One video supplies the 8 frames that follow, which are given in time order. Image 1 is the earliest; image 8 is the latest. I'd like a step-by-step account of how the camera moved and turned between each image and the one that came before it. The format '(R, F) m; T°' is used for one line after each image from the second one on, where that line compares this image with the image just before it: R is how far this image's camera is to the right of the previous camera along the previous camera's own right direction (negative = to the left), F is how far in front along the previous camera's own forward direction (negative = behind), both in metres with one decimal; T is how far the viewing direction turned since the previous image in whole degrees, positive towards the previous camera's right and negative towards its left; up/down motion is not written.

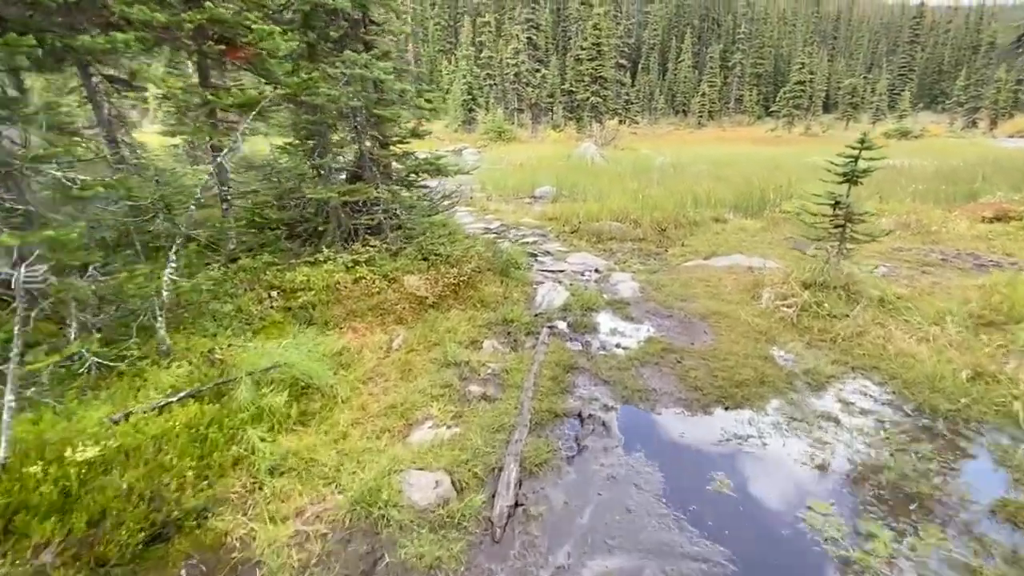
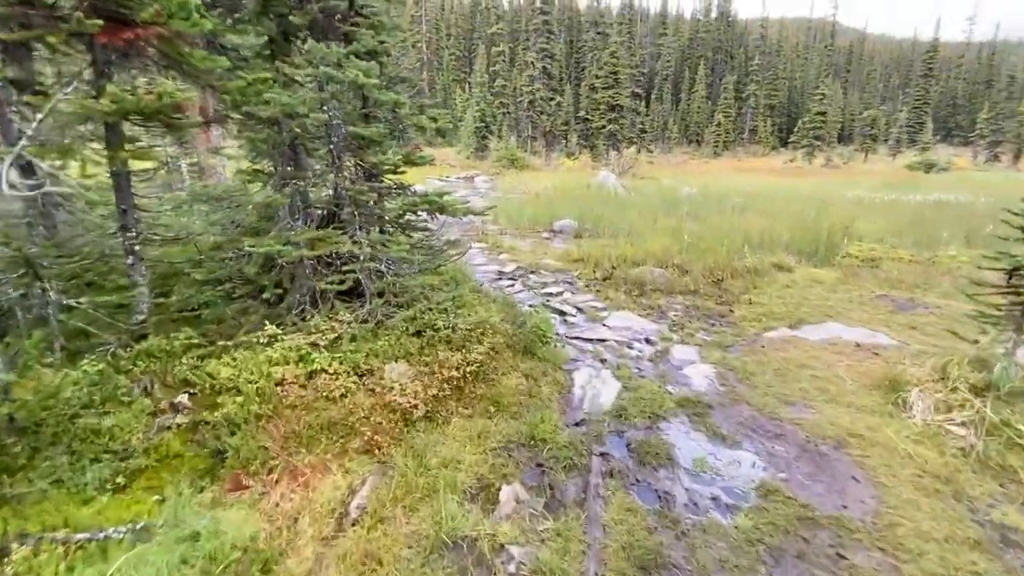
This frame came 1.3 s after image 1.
(-0.2, +1.8) m; -1°
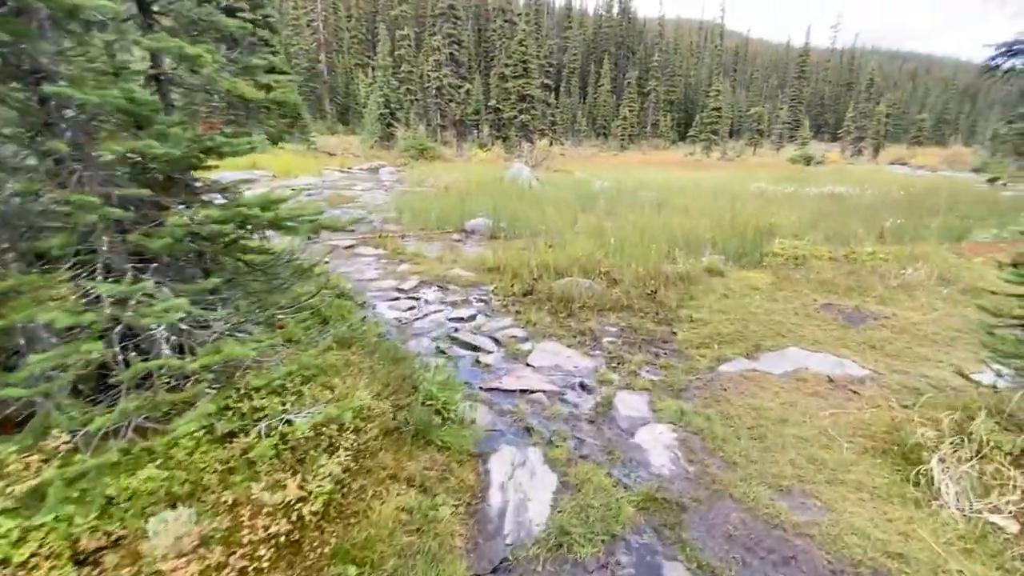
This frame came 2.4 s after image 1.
(+0.3, +1.5) m; +10°
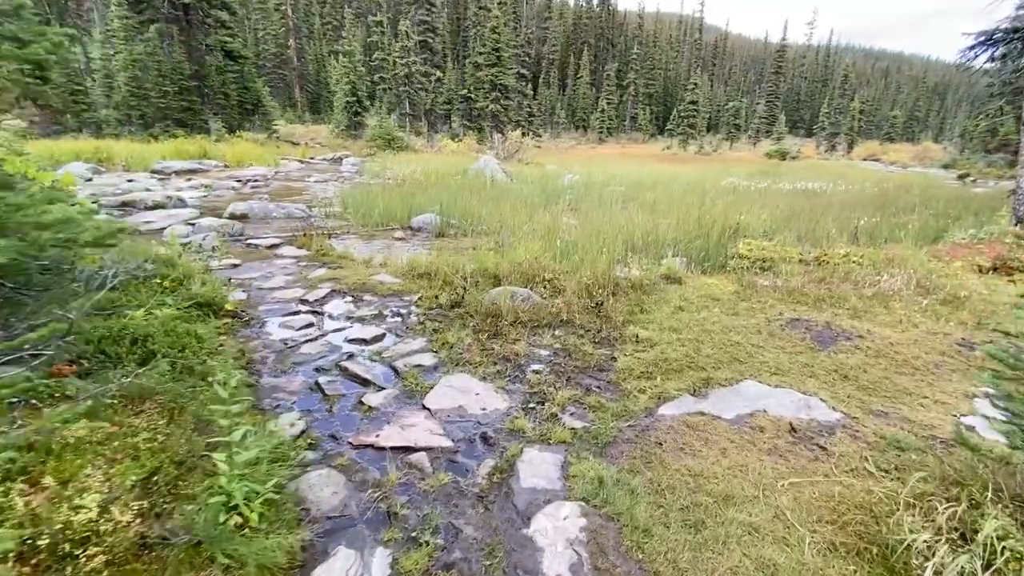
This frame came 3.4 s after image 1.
(+0.7, +1.0) m; +2°
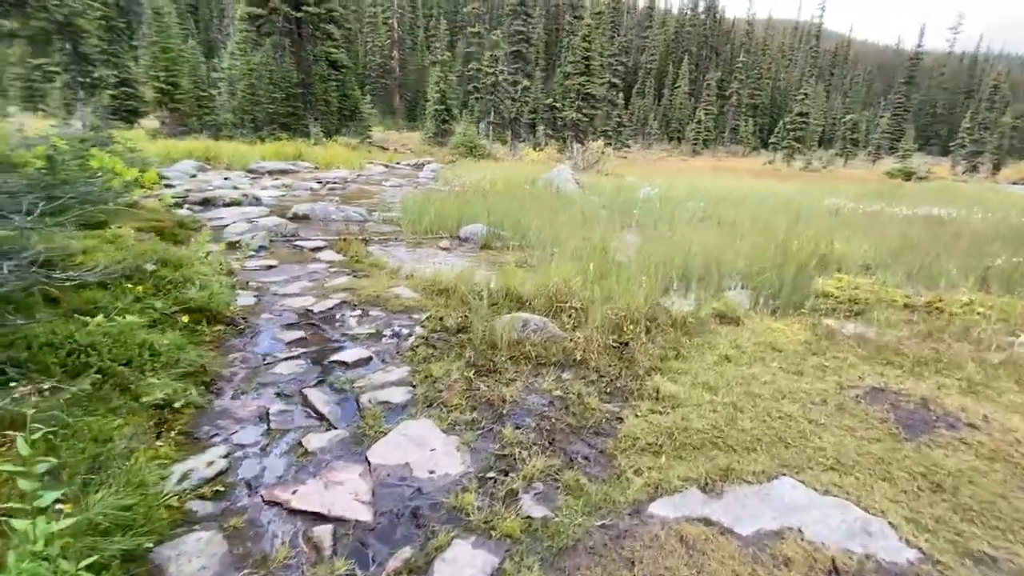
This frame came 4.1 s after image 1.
(+0.7, +0.8) m; -10°
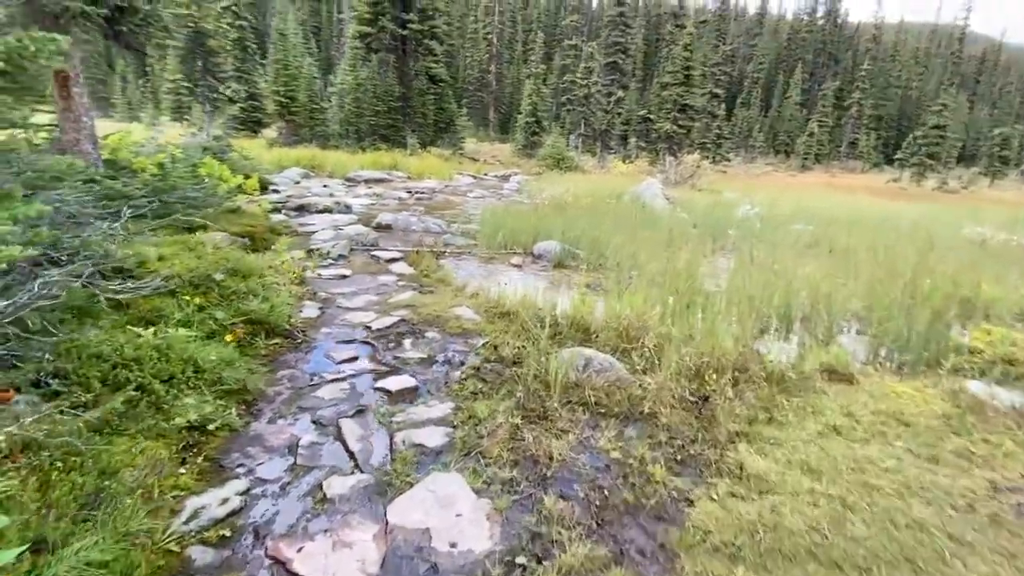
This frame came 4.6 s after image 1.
(+0.2, +0.5) m; -10°
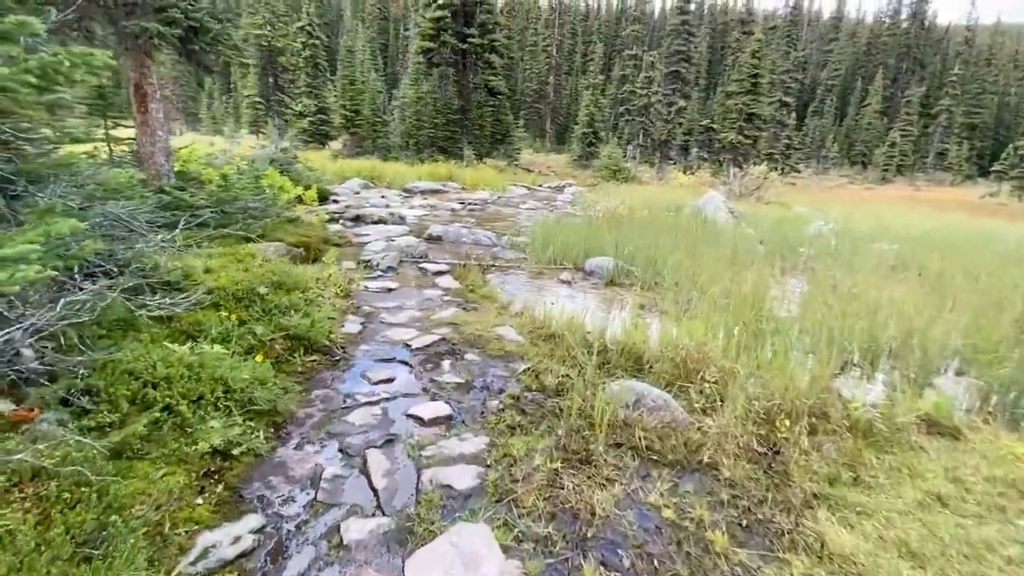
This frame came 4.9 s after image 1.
(+0.1, +0.3) m; -6°
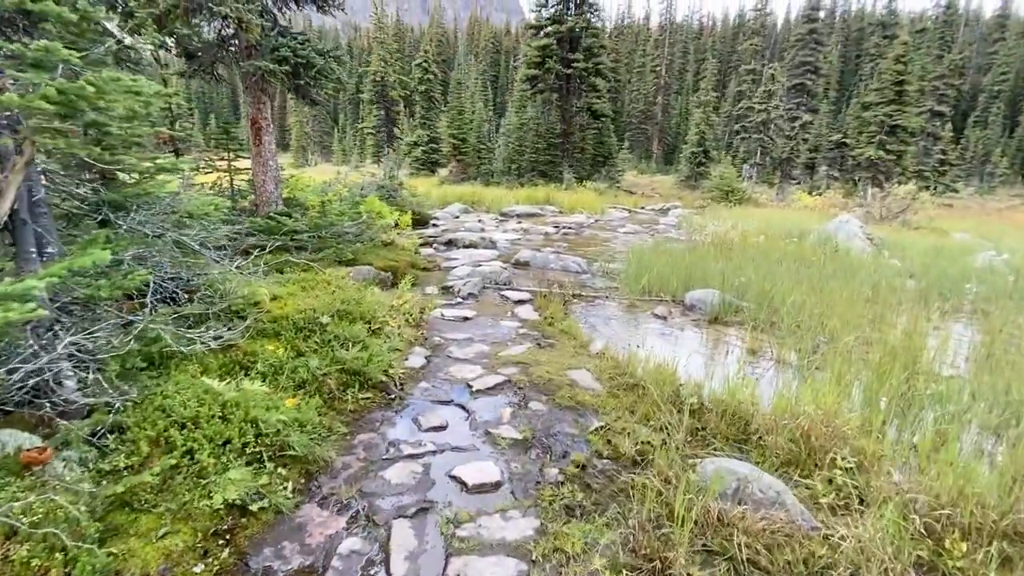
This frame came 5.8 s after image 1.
(+0.2, +0.7) m; -12°
